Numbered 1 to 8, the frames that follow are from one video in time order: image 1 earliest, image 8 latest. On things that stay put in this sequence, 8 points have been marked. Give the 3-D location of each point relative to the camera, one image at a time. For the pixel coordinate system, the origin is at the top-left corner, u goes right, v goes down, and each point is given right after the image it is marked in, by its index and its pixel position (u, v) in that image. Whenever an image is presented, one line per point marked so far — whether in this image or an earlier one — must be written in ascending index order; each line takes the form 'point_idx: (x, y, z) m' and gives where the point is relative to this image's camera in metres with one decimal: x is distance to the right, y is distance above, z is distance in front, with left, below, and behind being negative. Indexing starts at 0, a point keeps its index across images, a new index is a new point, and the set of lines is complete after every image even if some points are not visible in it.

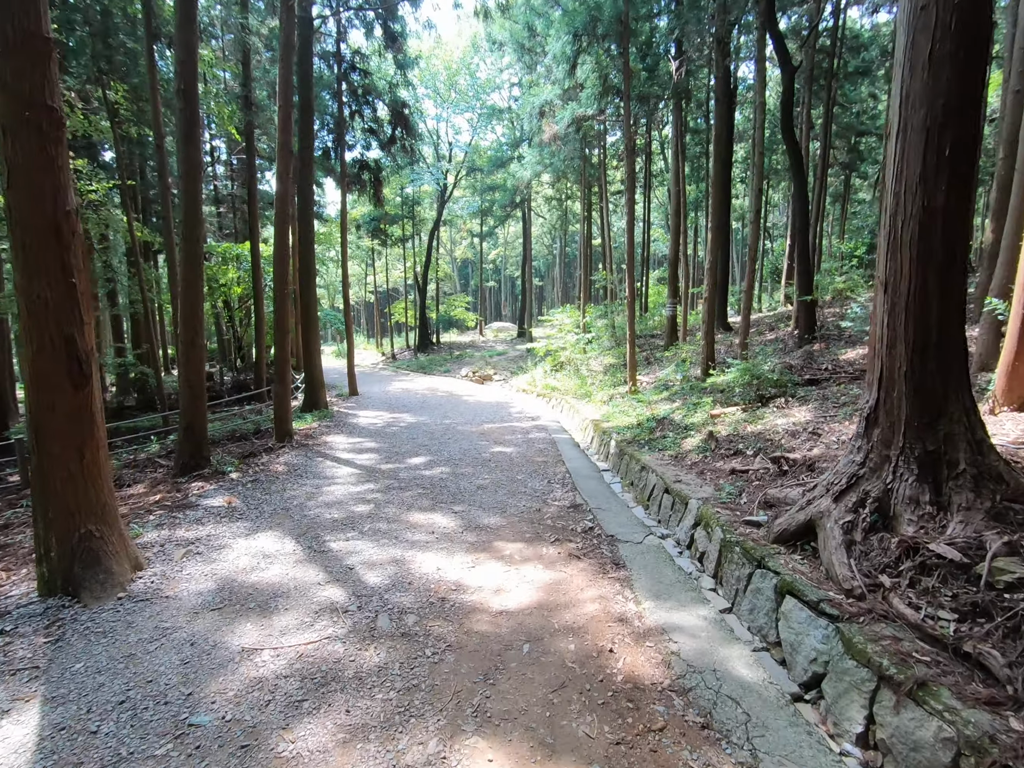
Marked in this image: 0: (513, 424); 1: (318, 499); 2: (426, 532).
0: (0.0, -0.7, +9.1) m
1: (-1.7, -1.0, +4.6) m
2: (-0.6, -1.0, +3.8) m
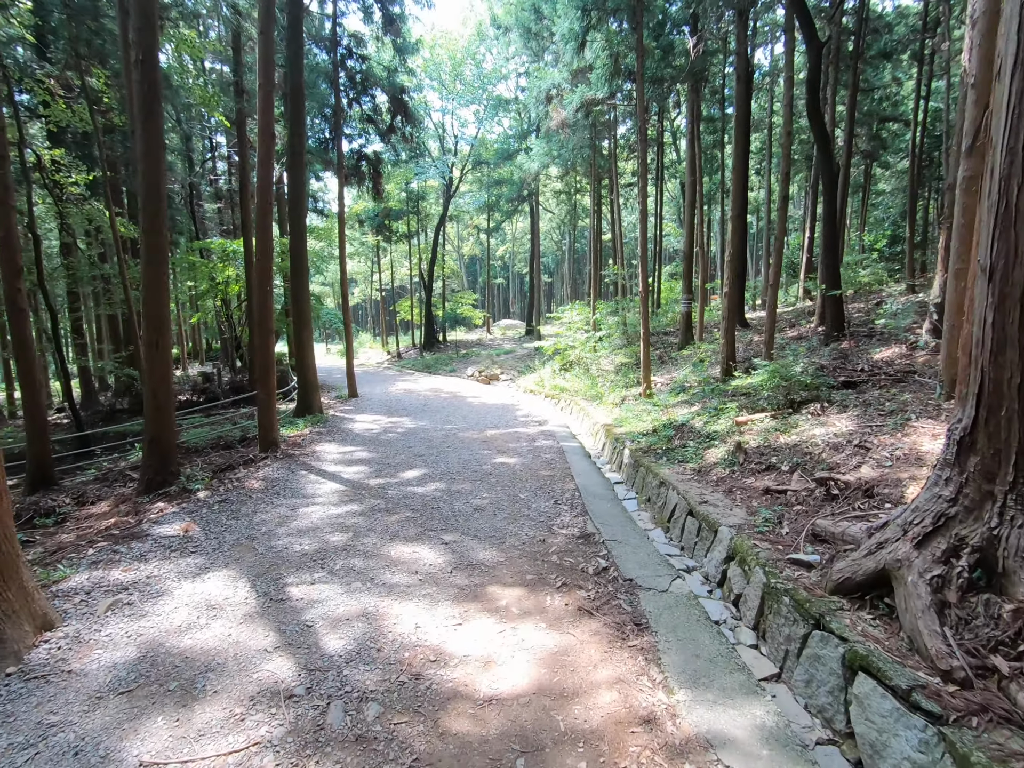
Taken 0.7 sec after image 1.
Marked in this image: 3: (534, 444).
0: (+0.1, -0.7, +8.5) m
1: (-1.7, -1.1, +4.1) m
2: (-0.6, -1.1, +3.2) m
3: (+0.3, -0.8, +7.3) m
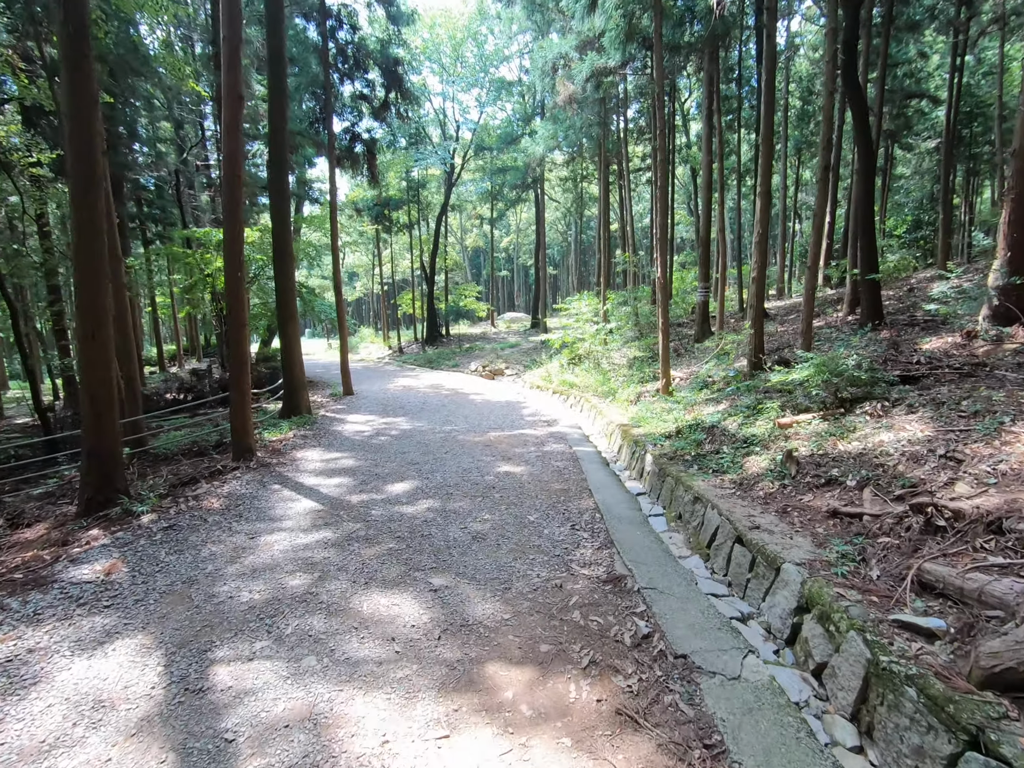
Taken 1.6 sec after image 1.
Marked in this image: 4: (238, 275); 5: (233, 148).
0: (+0.2, -0.7, +7.6) m
1: (-1.6, -1.1, +3.3) m
2: (-0.6, -1.1, +2.4) m
3: (+0.4, -0.8, +6.5) m
4: (-3.0, +1.2, +5.8) m
5: (-3.0, +2.5, +5.6) m
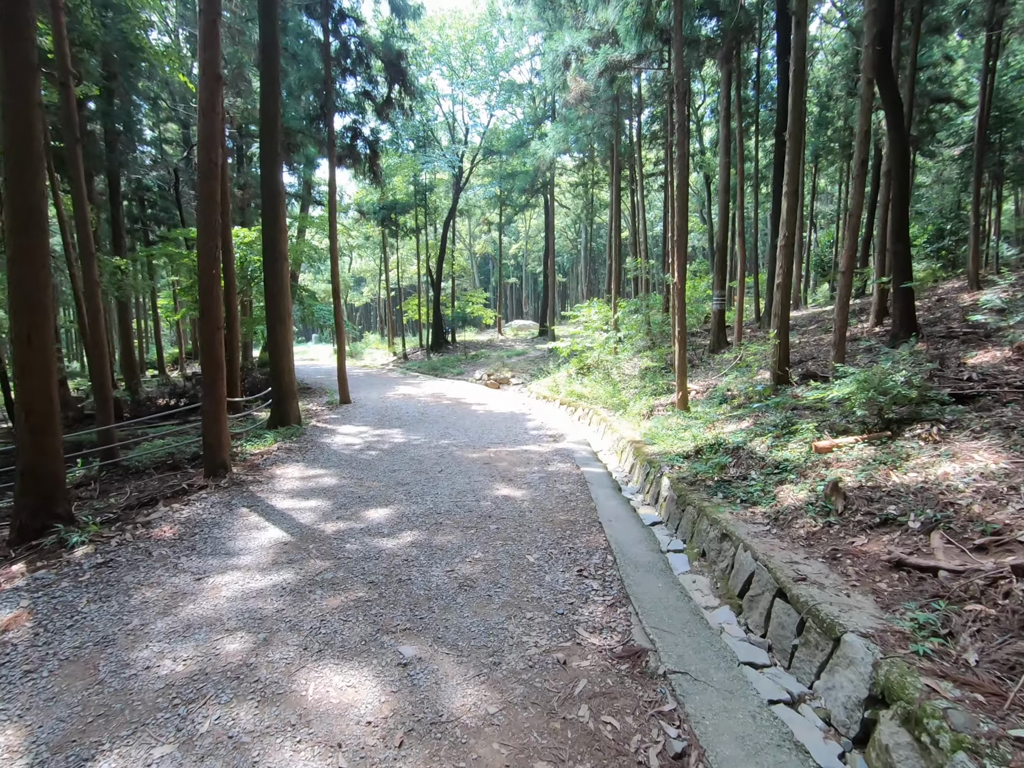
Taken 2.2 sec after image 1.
0: (+0.2, -0.8, +7.0) m
1: (-1.7, -1.1, +2.7) m
2: (-0.6, -1.2, +1.8) m
3: (+0.4, -0.9, +5.9) m
4: (-3.0, +1.1, +5.3) m
5: (-2.9, +2.4, +5.1) m
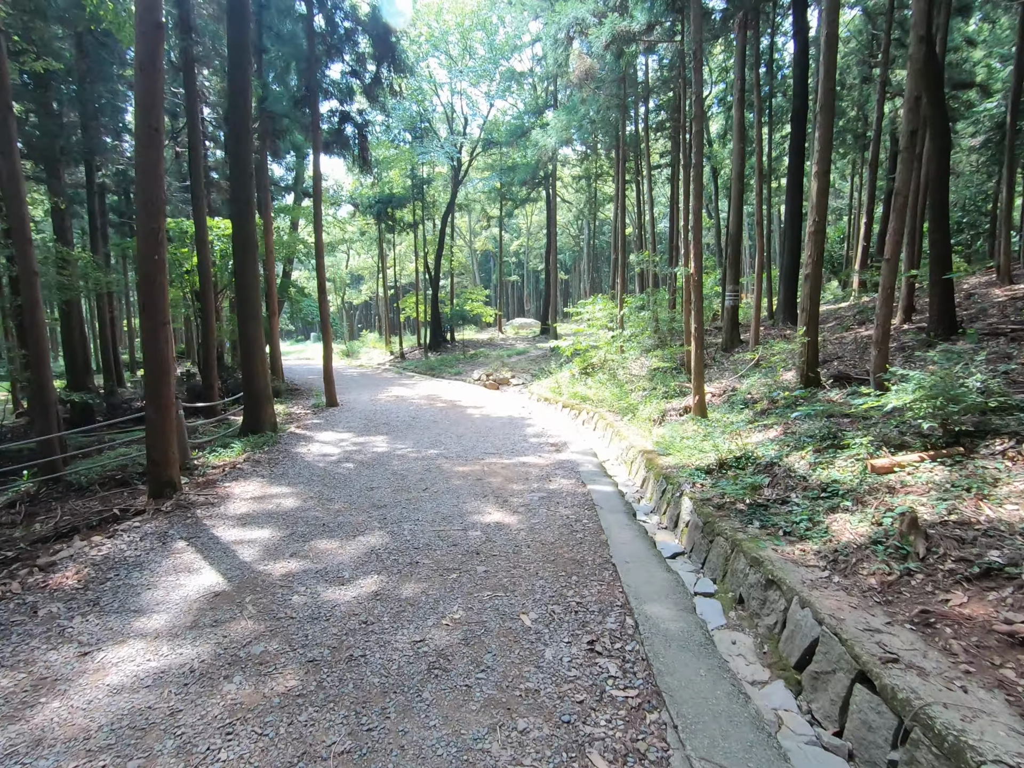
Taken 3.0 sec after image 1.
0: (+0.2, -0.8, +6.3) m
1: (-1.7, -1.2, +1.9) m
2: (-0.7, -1.2, +1.0) m
3: (+0.3, -1.0, +5.1) m
4: (-3.0, +1.1, +4.5) m
5: (-3.0, +2.4, +4.4) m
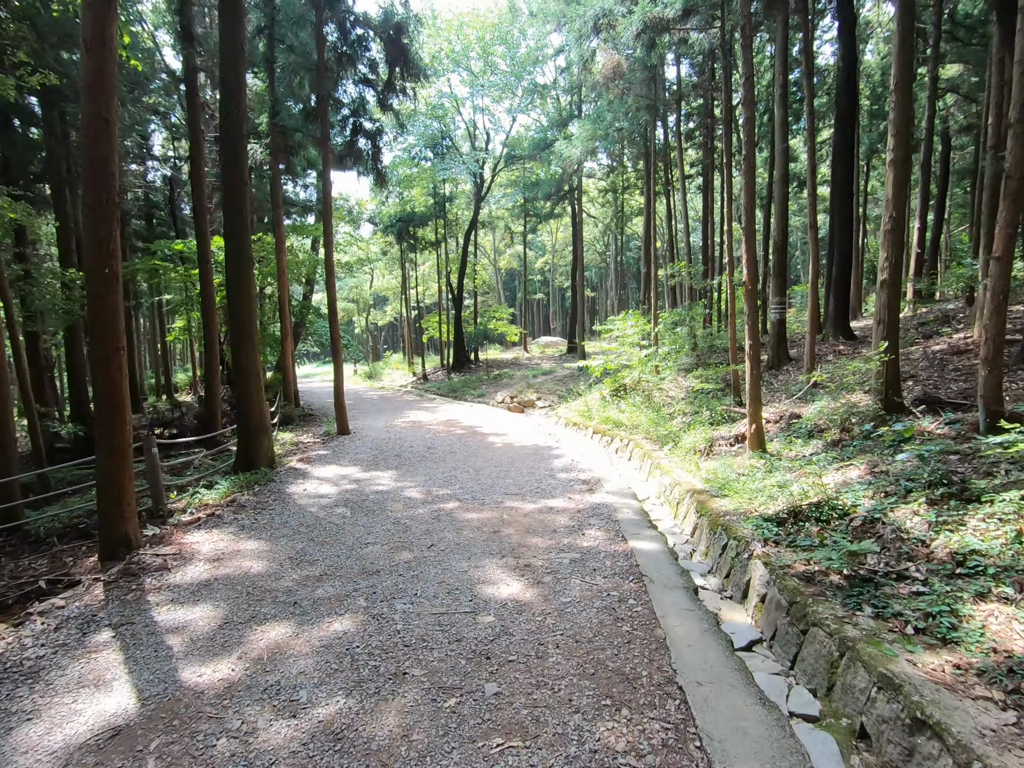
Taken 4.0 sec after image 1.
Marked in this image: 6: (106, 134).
0: (+0.4, -1.1, +5.3) m
1: (-1.7, -1.4, +1.1) m
2: (-0.7, -1.4, +0.1) m
3: (+0.5, -1.2, +4.1) m
4: (-2.9, +0.8, +3.8) m
5: (-2.8, +2.1, +3.7) m
6: (-2.8, +1.7, +3.7) m
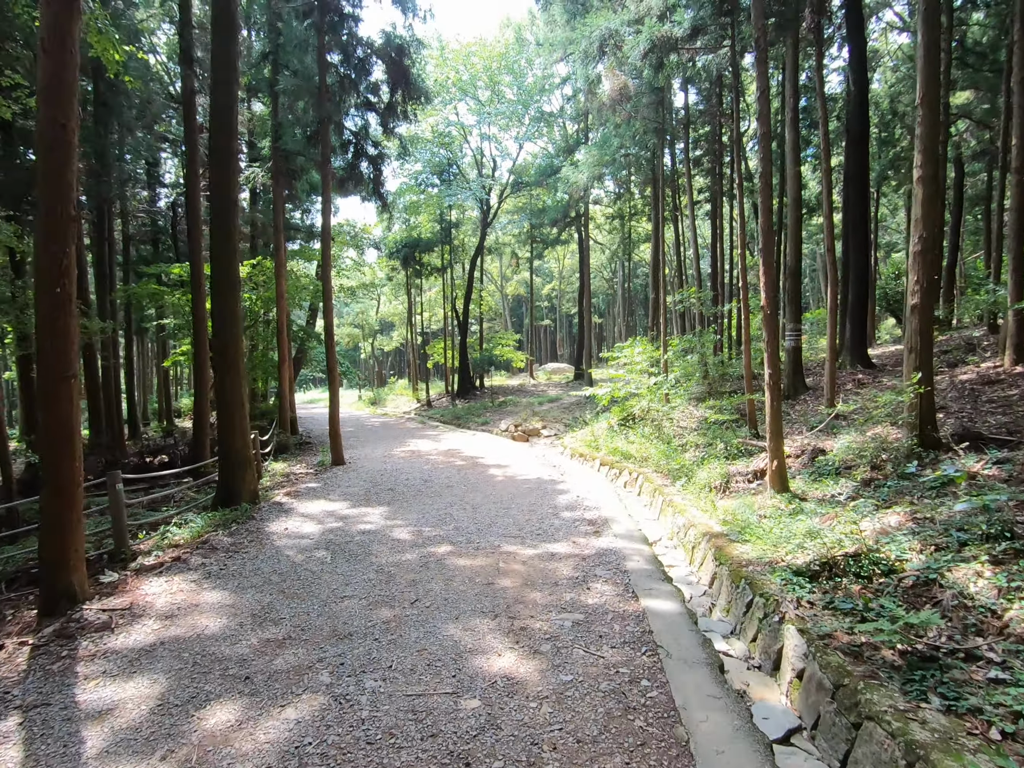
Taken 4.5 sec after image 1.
0: (+0.4, -1.4, +4.9) m
1: (-1.8, -1.4, +0.6) m
2: (-0.8, -1.4, -0.4) m
3: (+0.5, -1.4, +3.6) m
4: (-2.9, +0.6, +3.5) m
5: (-2.8, +1.9, +3.4) m
6: (-2.8, +1.5, +3.4) m
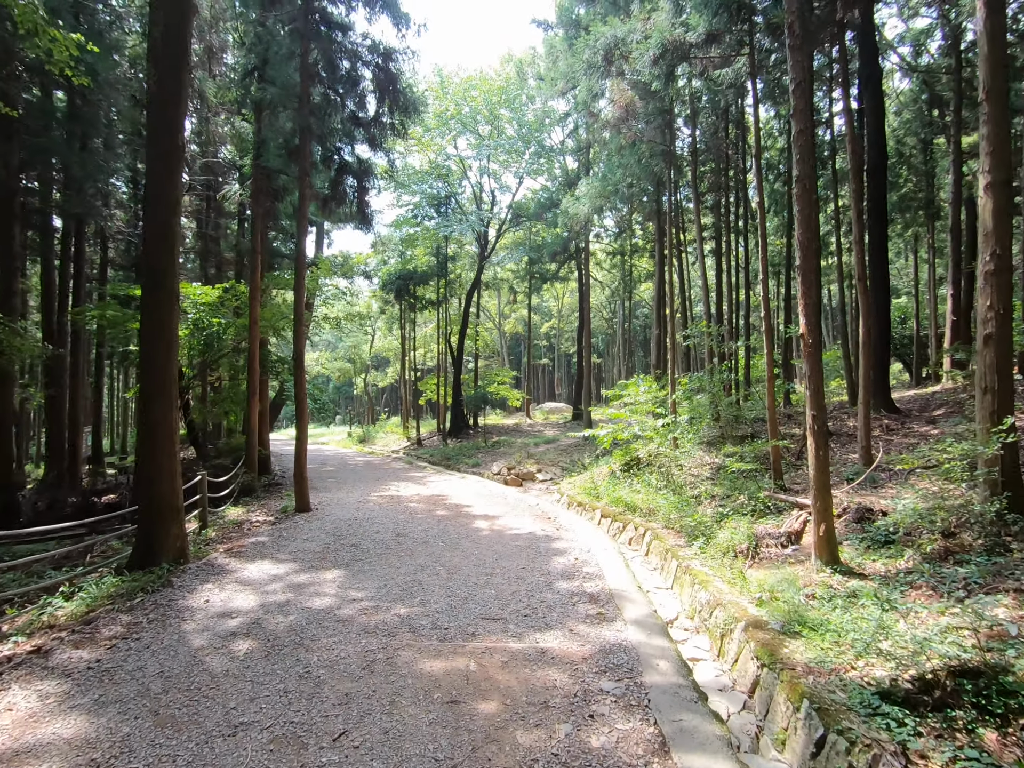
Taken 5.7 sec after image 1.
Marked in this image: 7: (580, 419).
0: (+0.3, -1.7, +3.7) m
1: (-1.9, -1.4, -0.5) m
2: (-0.9, -1.3, -1.5) m
3: (+0.4, -1.6, +2.5) m
4: (-3.0, +0.5, +2.5) m
5: (-2.9, +1.8, +2.5) m
6: (-2.9, +1.4, +2.5) m
7: (+2.4, -1.3, +19.3) m
